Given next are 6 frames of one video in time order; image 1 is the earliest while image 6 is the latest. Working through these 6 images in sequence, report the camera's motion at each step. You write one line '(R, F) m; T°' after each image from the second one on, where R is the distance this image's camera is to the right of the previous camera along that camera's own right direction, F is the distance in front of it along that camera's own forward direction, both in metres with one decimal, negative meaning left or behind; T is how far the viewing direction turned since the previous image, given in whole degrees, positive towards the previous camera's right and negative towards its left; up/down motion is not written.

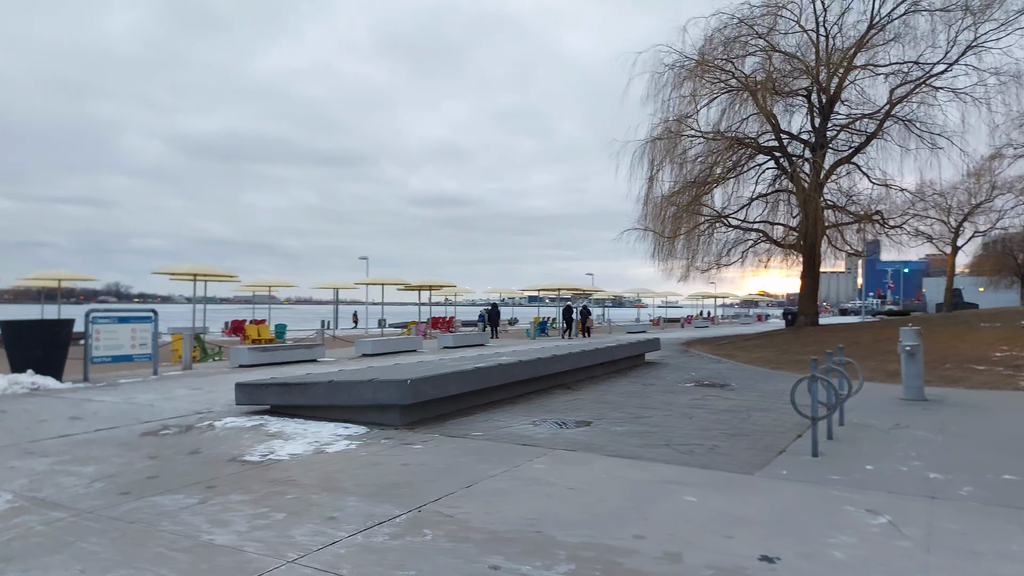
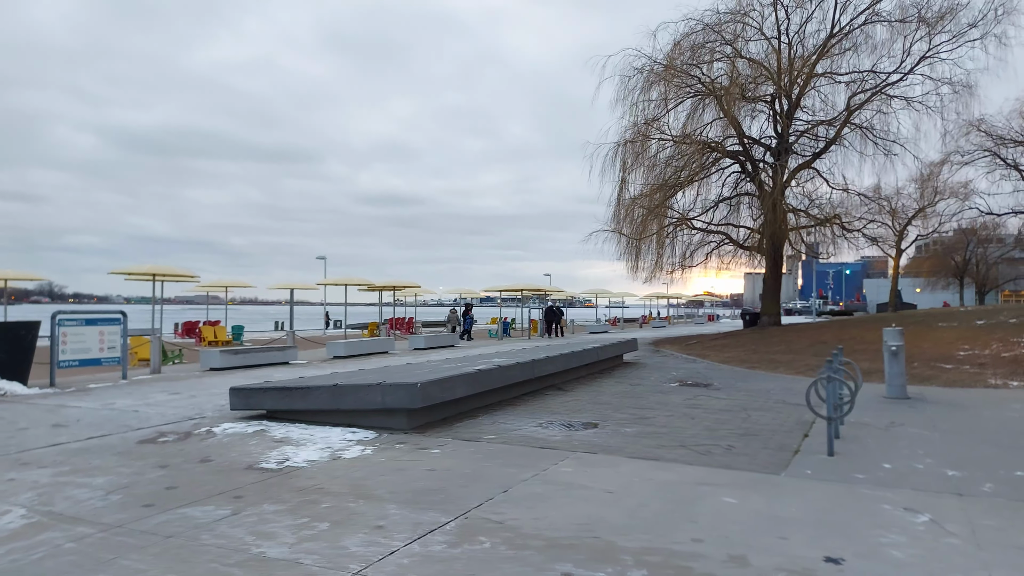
(-0.7, 0.0) m; +4°
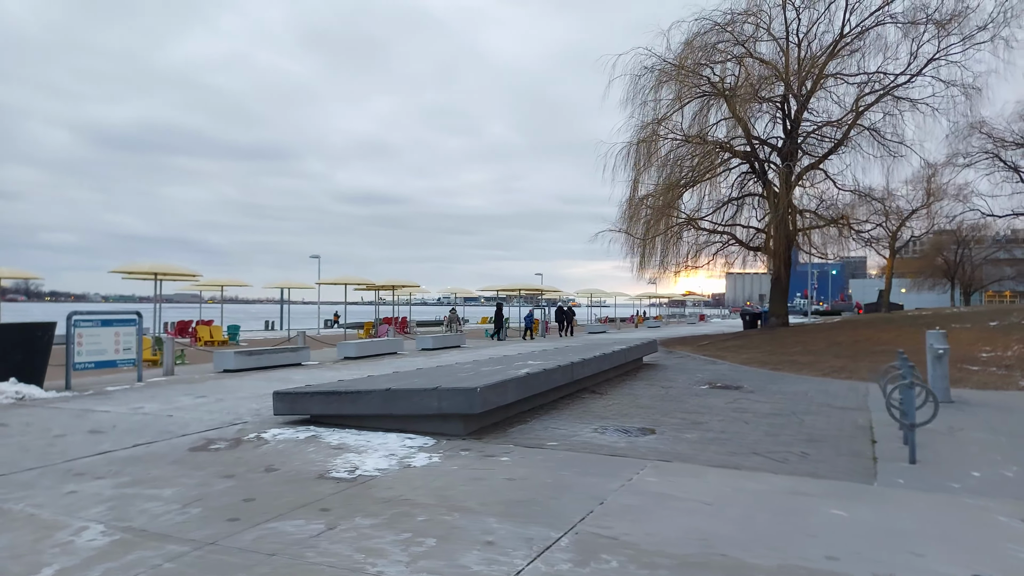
(-0.9, +0.2) m; +1°
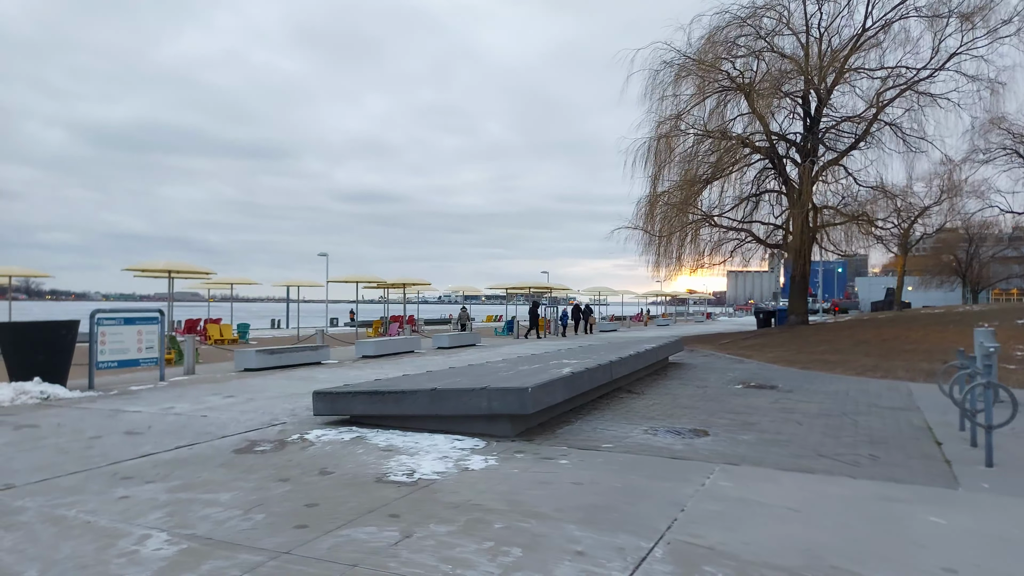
(-0.6, +0.2) m; 0°
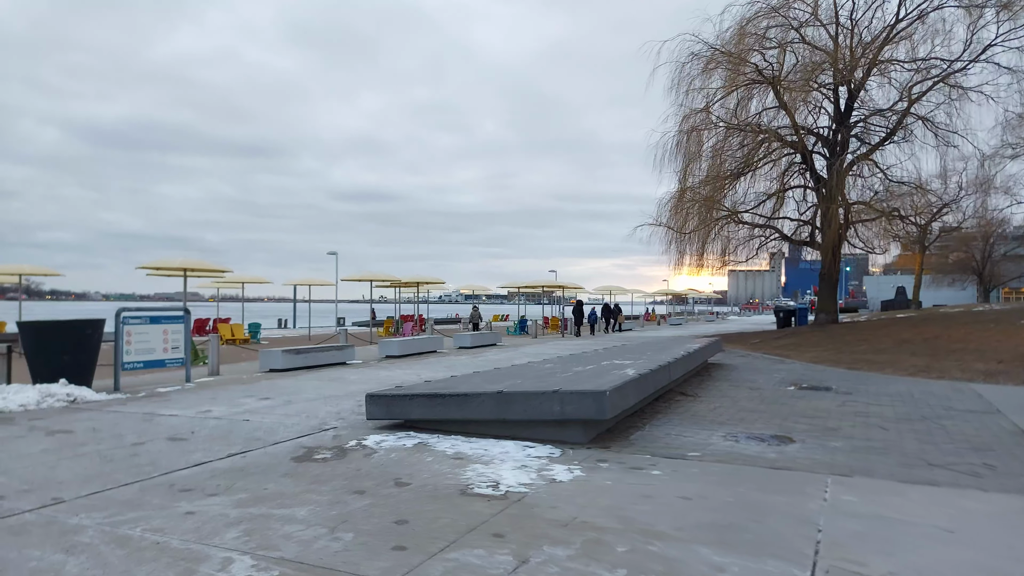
(-0.8, +0.5) m; 0°
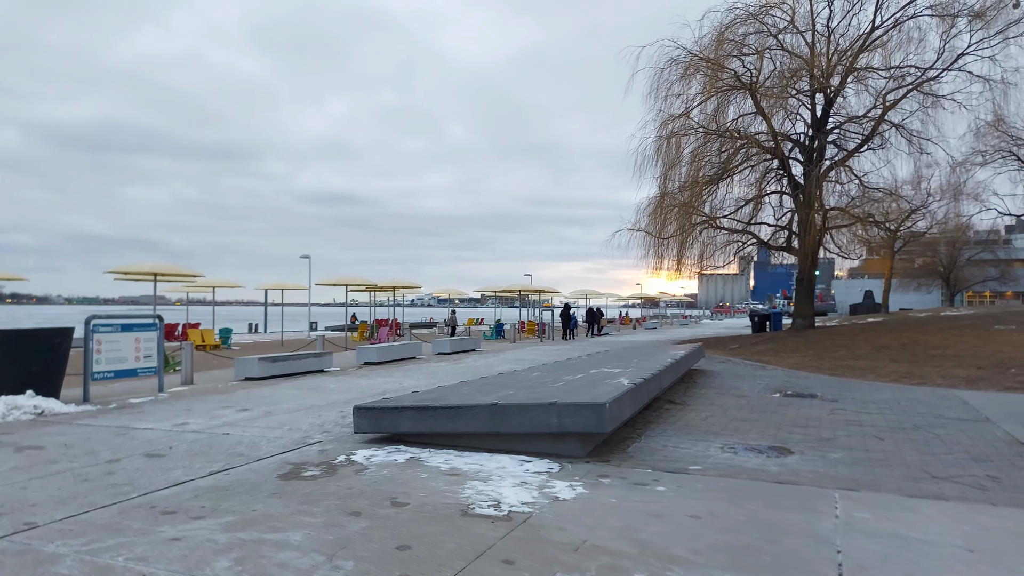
(-0.2, +0.2) m; +2°
